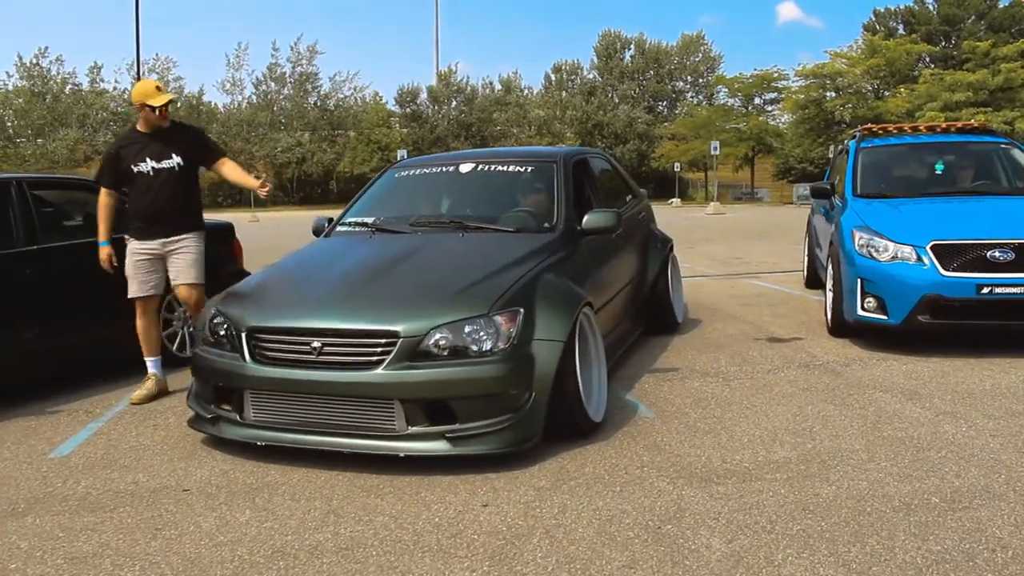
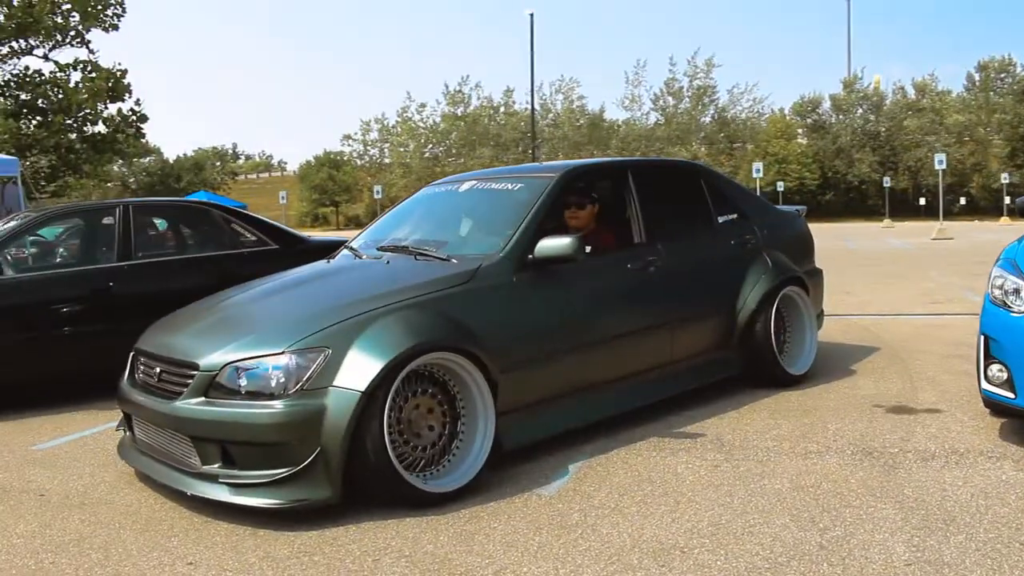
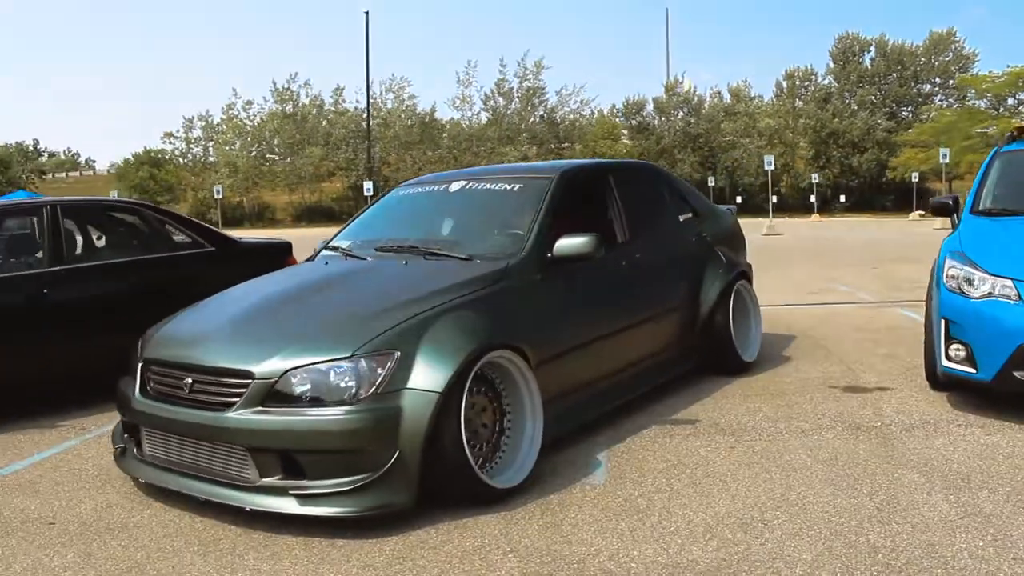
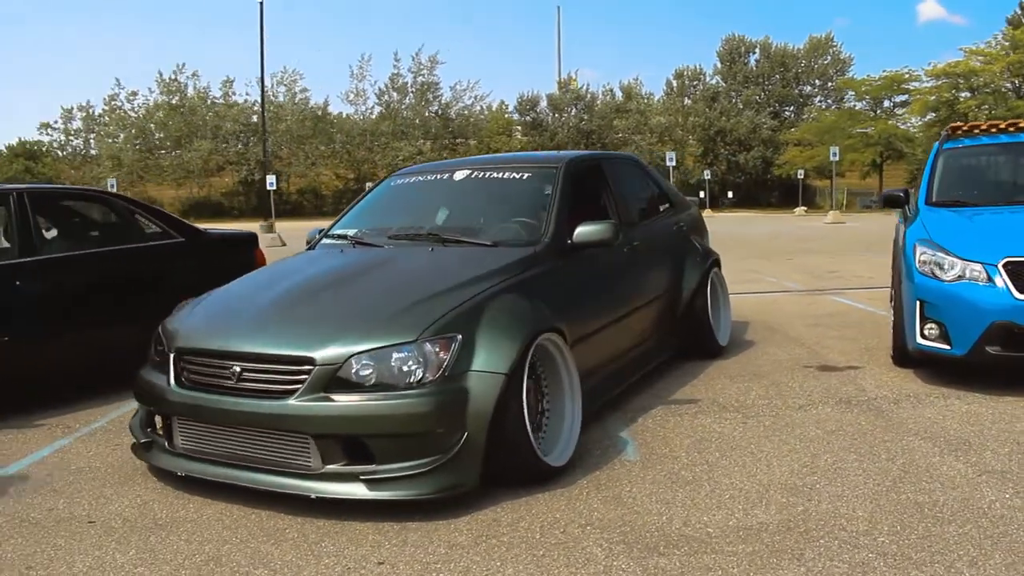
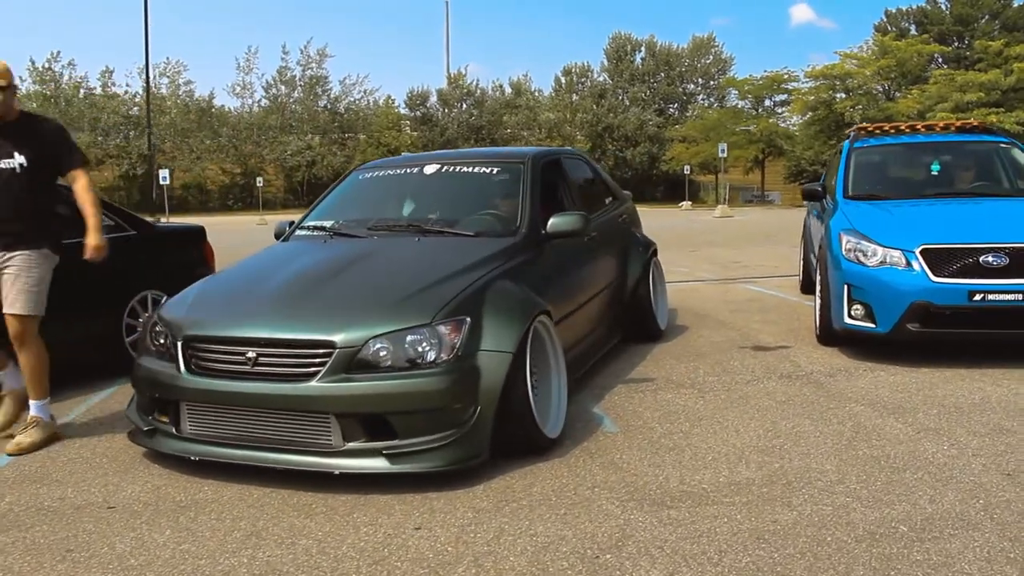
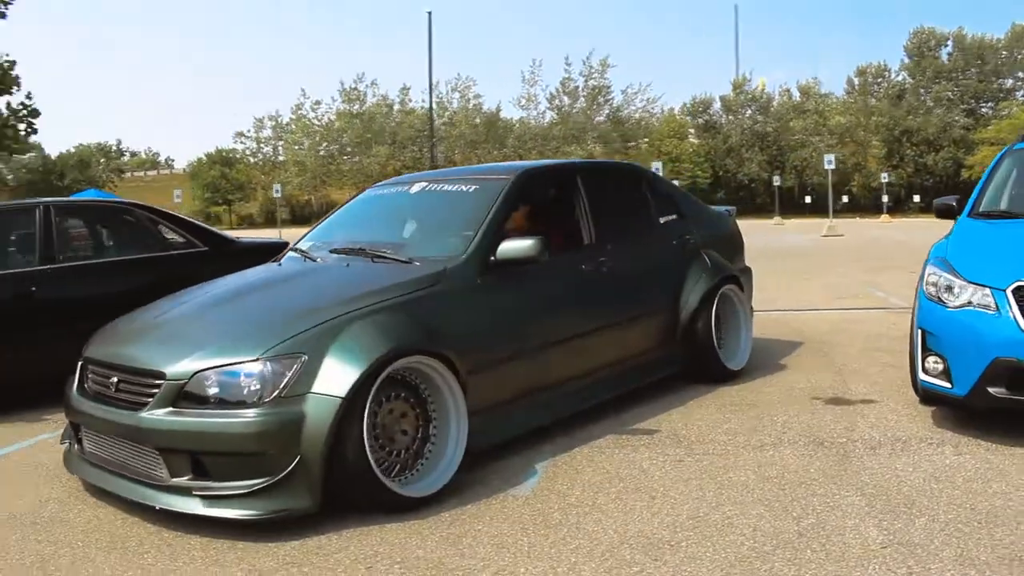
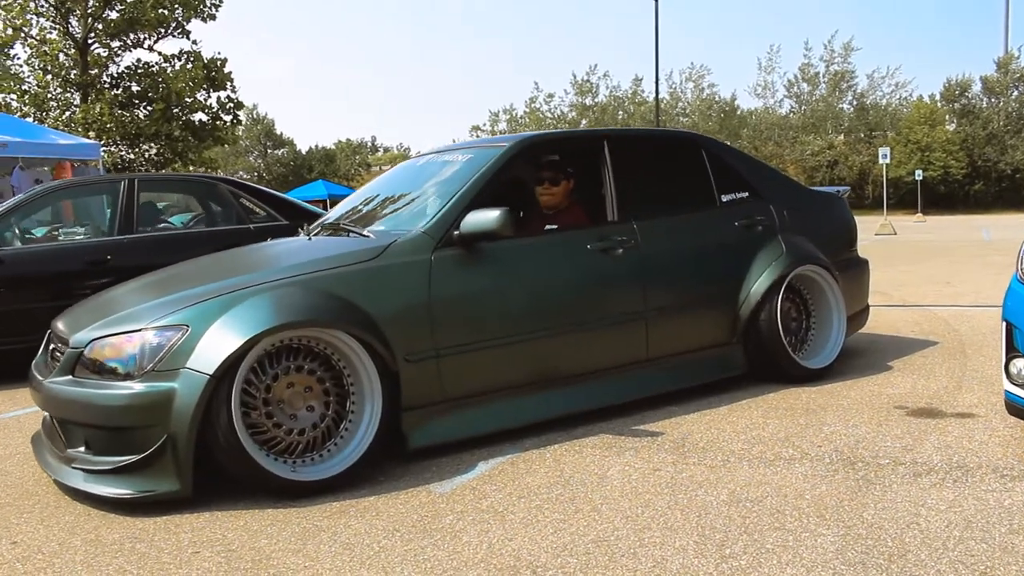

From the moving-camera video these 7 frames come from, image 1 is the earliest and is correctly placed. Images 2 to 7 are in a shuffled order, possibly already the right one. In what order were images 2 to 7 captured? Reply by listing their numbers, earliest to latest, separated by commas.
5, 4, 3, 6, 2, 7
